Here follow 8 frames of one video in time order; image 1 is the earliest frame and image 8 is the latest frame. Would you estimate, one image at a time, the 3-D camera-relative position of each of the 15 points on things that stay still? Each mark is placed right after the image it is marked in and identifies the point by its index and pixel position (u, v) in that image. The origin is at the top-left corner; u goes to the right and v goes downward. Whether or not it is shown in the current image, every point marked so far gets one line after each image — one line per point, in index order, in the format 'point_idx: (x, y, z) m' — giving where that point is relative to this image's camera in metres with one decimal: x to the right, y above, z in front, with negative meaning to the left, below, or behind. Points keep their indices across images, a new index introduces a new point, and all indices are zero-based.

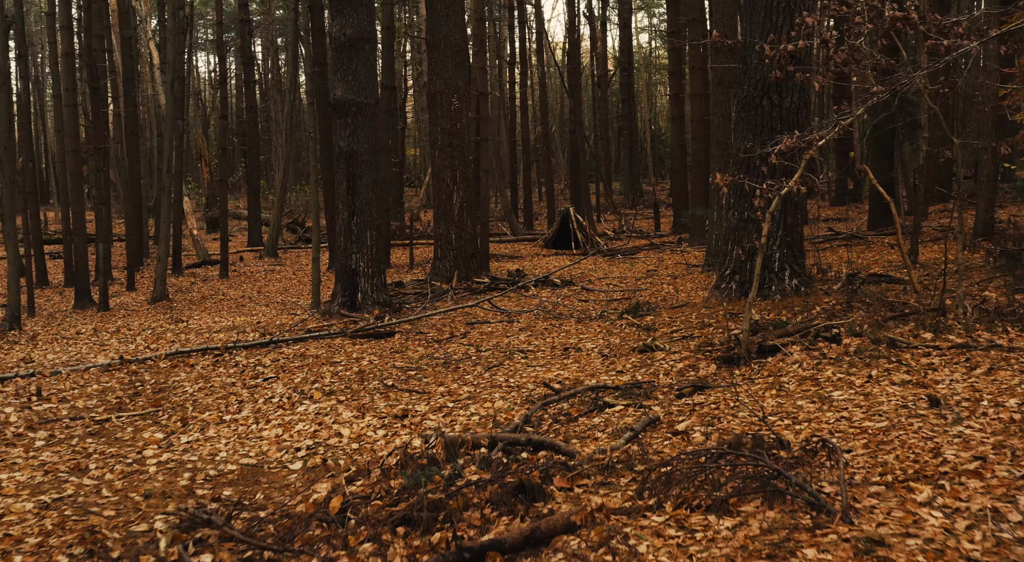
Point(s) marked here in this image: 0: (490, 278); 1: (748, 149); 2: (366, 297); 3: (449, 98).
0: (-0.4, +0.1, +19.6) m
1: (+2.8, +1.6, +11.9) m
2: (-2.2, -0.3, +15.4) m
3: (-1.2, +3.6, +19.8) m
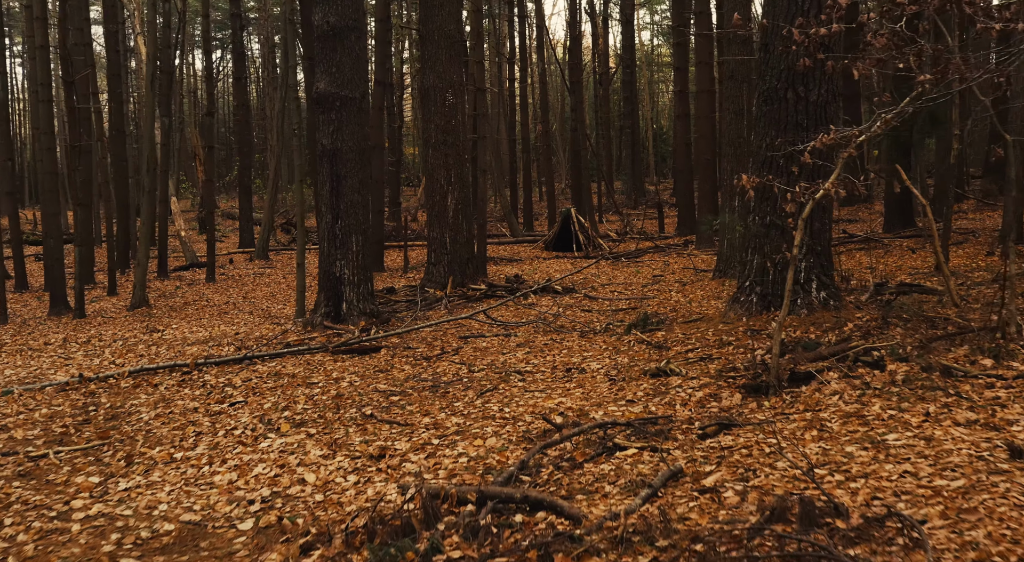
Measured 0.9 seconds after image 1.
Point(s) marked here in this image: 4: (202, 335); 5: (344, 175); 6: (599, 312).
0: (-0.4, 0.0, +18.5) m
1: (+2.8, +1.4, +10.8) m
2: (-2.3, -0.4, +14.2) m
3: (-1.3, +3.4, +18.6) m
4: (-4.9, -0.9, +16.1) m
5: (-2.3, +1.5, +14.2) m
6: (+1.2, -0.4, +14.5) m
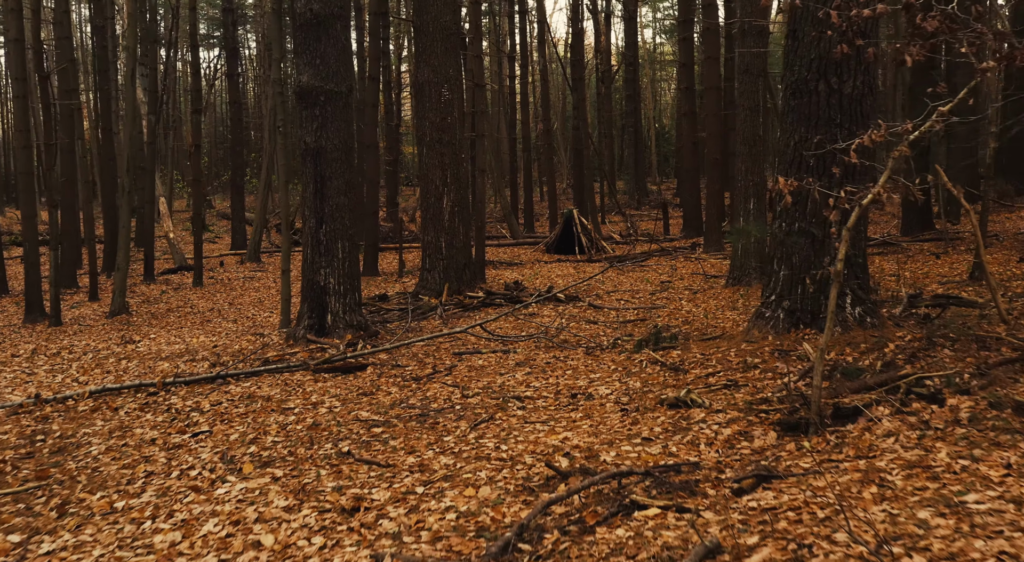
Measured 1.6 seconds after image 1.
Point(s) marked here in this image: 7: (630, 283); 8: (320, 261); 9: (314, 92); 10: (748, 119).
0: (-0.5, -0.2, +17.4) m
1: (+2.7, +1.3, +9.7) m
2: (-2.3, -0.5, +13.1) m
3: (-1.3, +3.3, +17.5) m
4: (-4.9, -1.0, +15.0) m
5: (-2.3, +1.4, +13.0) m
6: (+1.2, -0.6, +13.3) m
7: (+2.2, 0.0, +19.1) m
8: (-2.5, +0.3, +13.1) m
9: (-2.5, +2.4, +12.9) m
10: (+3.7, +2.6, +16.1) m
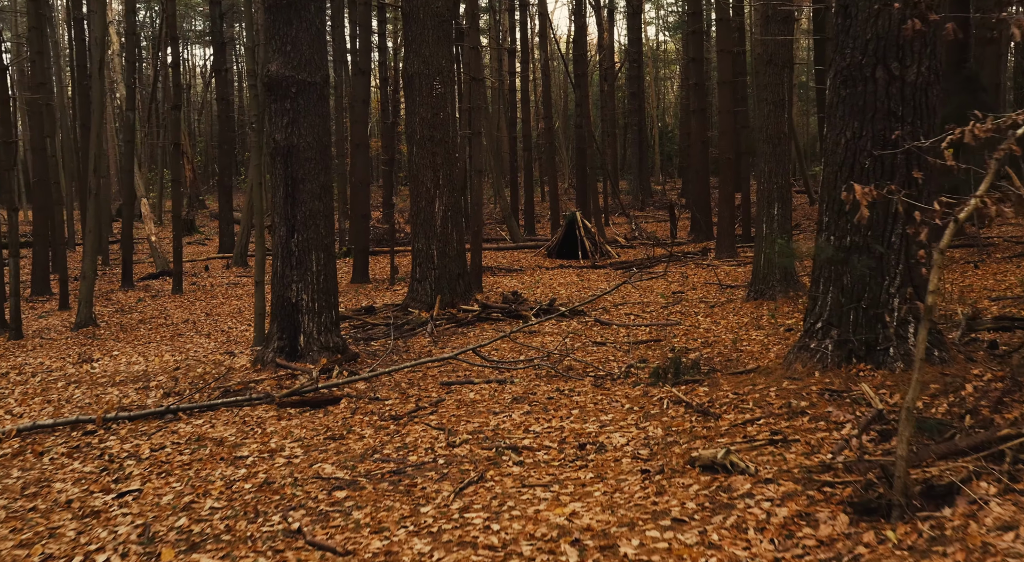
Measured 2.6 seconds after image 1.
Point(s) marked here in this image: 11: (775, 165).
0: (-0.5, -0.3, +15.8) m
1: (+2.7, +1.1, +8.1) m
2: (-2.3, -0.7, +11.6) m
3: (-1.3, +3.1, +15.9) m
4: (-4.9, -1.2, +13.4) m
5: (-2.4, +1.2, +11.5) m
6: (+1.2, -0.8, +11.8) m
7: (+2.2, -0.2, +17.6) m
8: (-2.5, +0.1, +11.5) m
9: (-2.6, +2.2, +11.4) m
10: (+3.7, +2.4, +14.5) m
11: (+3.7, +1.6, +14.5) m
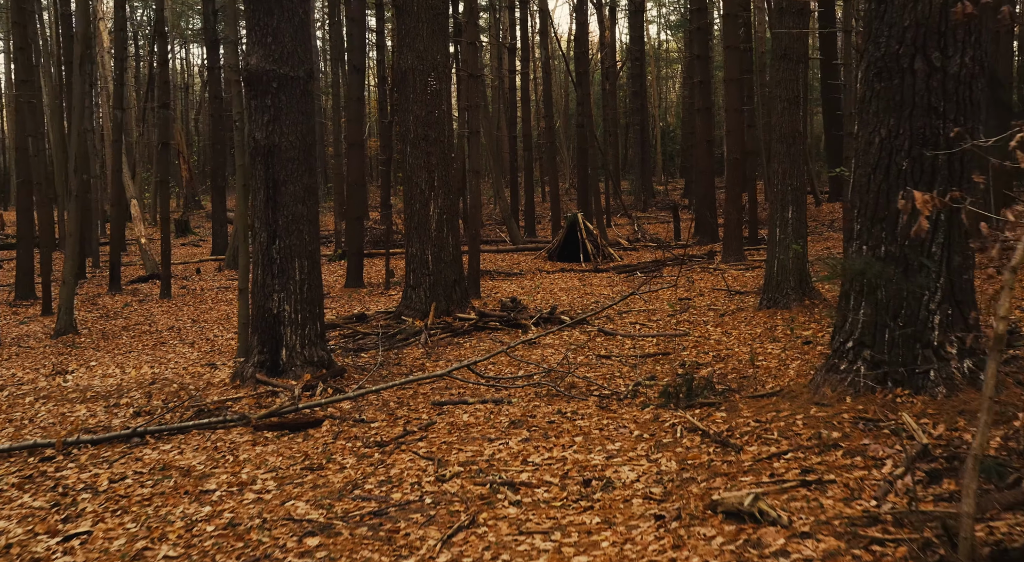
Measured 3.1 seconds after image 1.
0: (-0.5, -0.4, +15.0) m
1: (+2.7, +1.0, +7.3) m
2: (-2.3, -0.8, +10.8) m
3: (-1.3, +3.0, +15.1) m
4: (-5.0, -1.3, +12.6) m
5: (-2.4, +1.1, +10.7) m
6: (+1.2, -0.9, +11.0) m
7: (+2.2, -0.3, +16.8) m
8: (-2.5, 0.0, +10.7) m
9: (-2.6, +2.1, +10.5) m
10: (+3.7, +2.3, +13.7) m
11: (+3.7, +1.5, +13.7) m
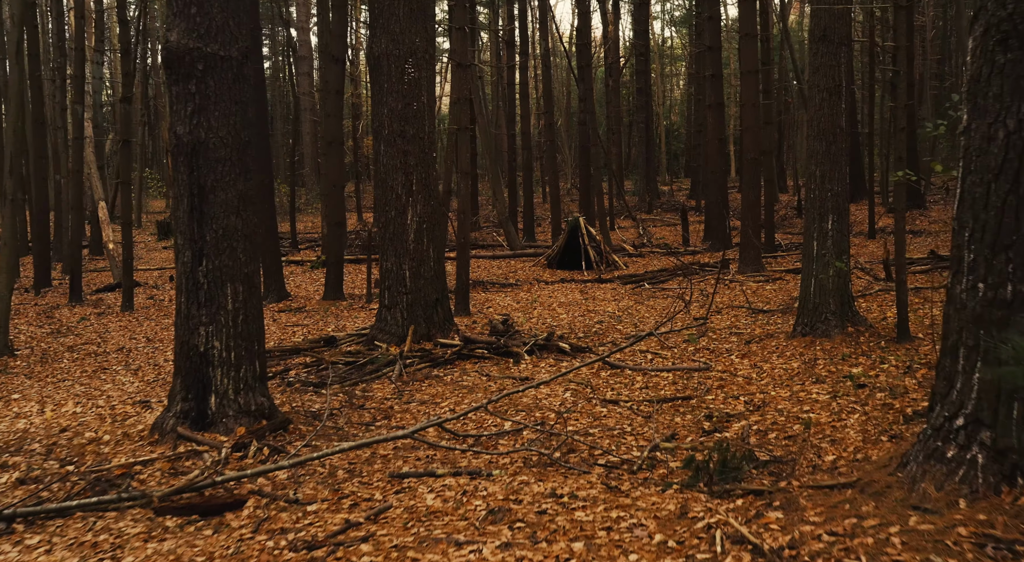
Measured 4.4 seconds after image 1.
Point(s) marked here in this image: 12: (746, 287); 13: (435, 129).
0: (-0.6, -0.7, +12.9) m
1: (+2.6, +0.7, +5.2) m
2: (-2.5, -1.0, +8.7) m
3: (-1.4, +2.8, +13.0) m
4: (-5.1, -1.5, +10.5) m
5: (-2.5, +0.8, +8.6) m
6: (+1.0, -1.1, +8.9) m
7: (+2.1, -0.6, +14.7) m
8: (-2.7, -0.3, +8.6) m
9: (-2.7, +1.9, +8.4) m
10: (+3.6, +2.0, +11.6) m
11: (+3.6, +1.3, +11.6) m
12: (+4.1, -0.1, +17.8) m
13: (-1.0, +2.0, +13.2) m
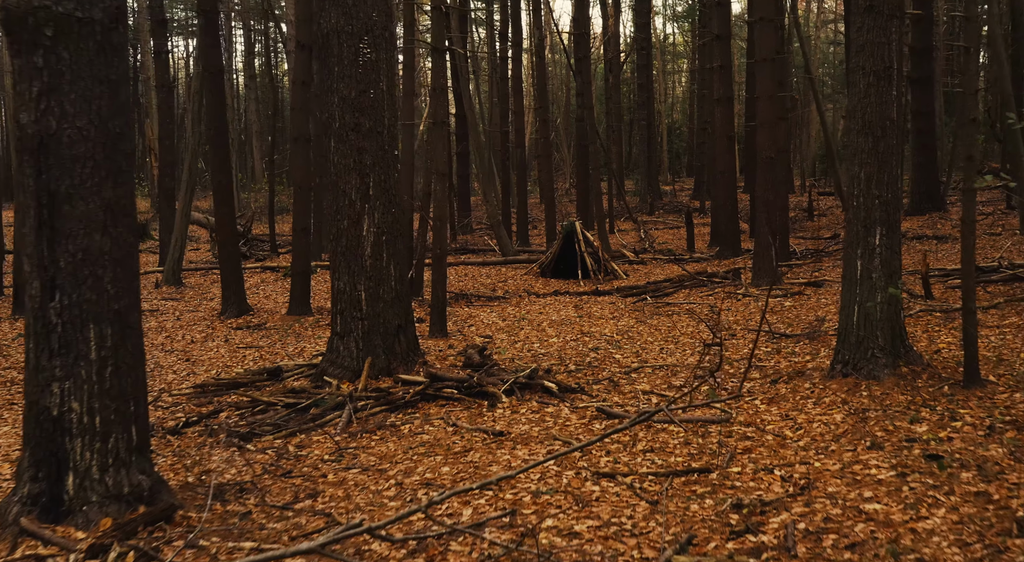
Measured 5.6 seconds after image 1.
0: (-0.9, -0.9, +10.7) m
1: (+2.3, +0.5, +3.0) m
2: (-2.7, -1.3, +6.5) m
3: (-1.7, +2.5, +10.8) m
4: (-5.3, -1.8, +8.3) m
5: (-2.8, +0.6, +6.4) m
6: (+0.8, -1.4, +6.7) m
7: (+1.8, -0.8, +12.5) m
8: (-2.9, -0.5, +6.4) m
9: (-2.9, +1.6, +6.2) m
10: (+3.3, +1.8, +9.4) m
11: (+3.4, +1.0, +9.4) m
12: (+3.9, -0.3, +15.6) m
13: (-1.2, +1.7, +11.0) m
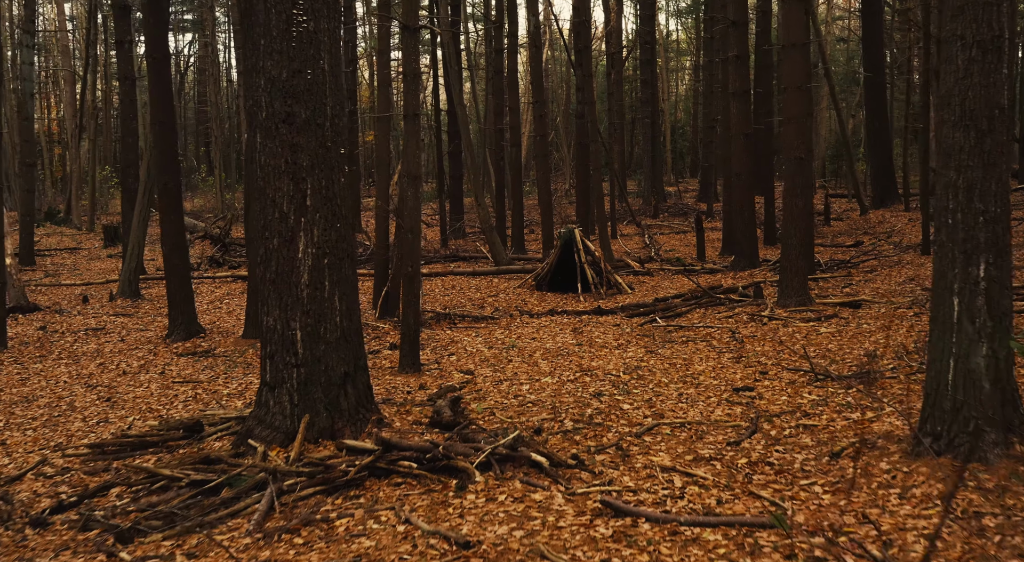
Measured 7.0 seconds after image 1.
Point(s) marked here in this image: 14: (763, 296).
0: (-1.0, -1.2, +8.2) m
1: (+2.1, +0.2, +0.5) m
2: (-2.9, -1.6, +4.0) m
3: (-1.8, +2.2, +8.4) m
4: (-5.5, -2.0, +5.9) m
5: (-3.0, +0.3, +3.9) m
6: (+0.6, -1.7, +4.2) m
7: (+1.6, -1.1, +10.0) m
8: (-3.1, -0.8, +4.0) m
9: (-3.1, +1.3, +3.8) m
10: (+3.2, +1.5, +6.9) m
11: (+3.2, +0.7, +6.9) m
12: (+3.7, -0.6, +13.1) m
13: (-1.4, +1.4, +8.5) m
14: (+4.1, -0.3, +16.3) m
